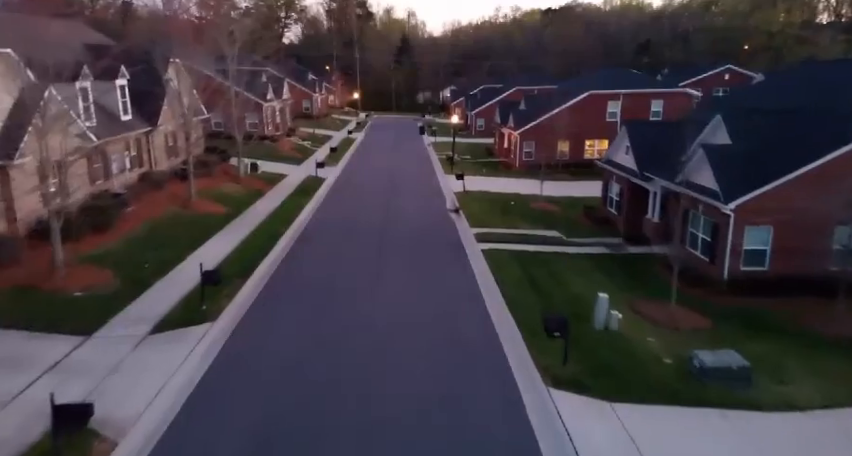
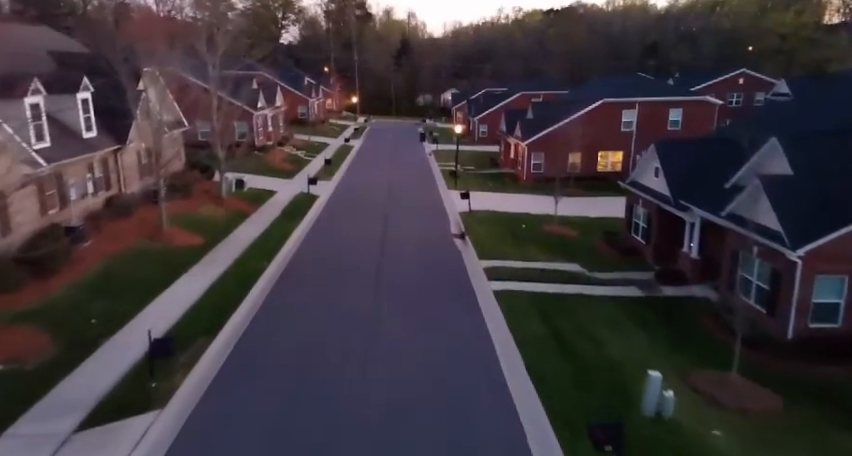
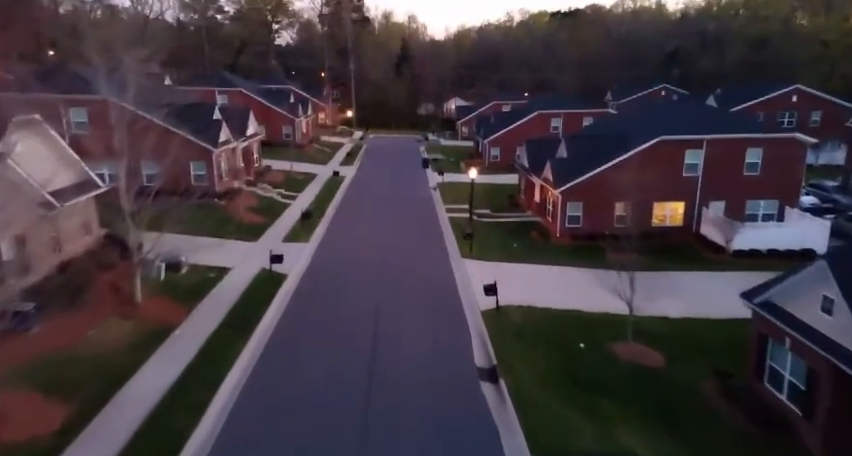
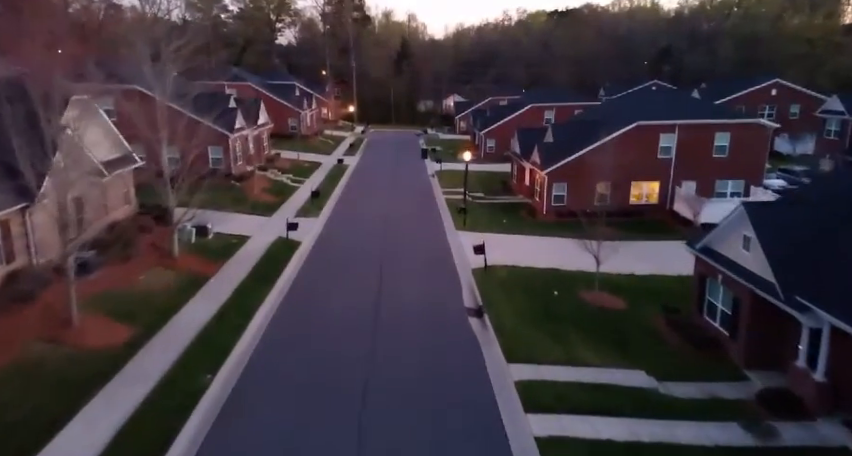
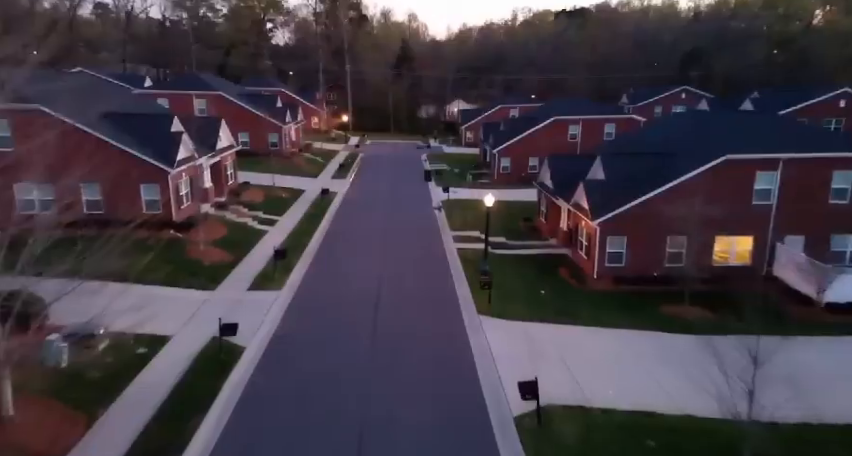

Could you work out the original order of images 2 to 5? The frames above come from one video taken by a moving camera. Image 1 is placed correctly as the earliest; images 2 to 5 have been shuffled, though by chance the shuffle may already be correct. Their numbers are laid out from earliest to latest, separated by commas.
2, 4, 3, 5
